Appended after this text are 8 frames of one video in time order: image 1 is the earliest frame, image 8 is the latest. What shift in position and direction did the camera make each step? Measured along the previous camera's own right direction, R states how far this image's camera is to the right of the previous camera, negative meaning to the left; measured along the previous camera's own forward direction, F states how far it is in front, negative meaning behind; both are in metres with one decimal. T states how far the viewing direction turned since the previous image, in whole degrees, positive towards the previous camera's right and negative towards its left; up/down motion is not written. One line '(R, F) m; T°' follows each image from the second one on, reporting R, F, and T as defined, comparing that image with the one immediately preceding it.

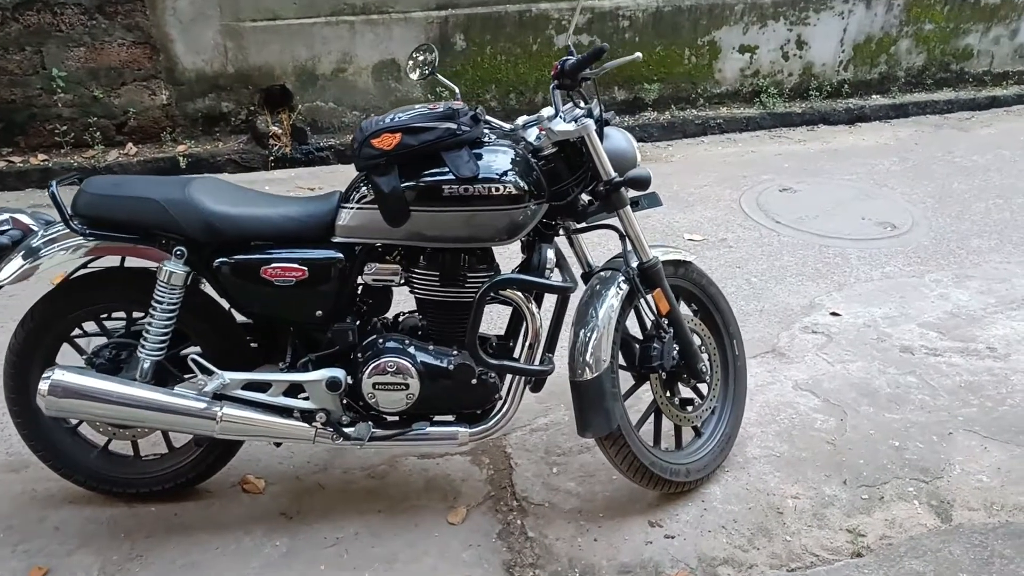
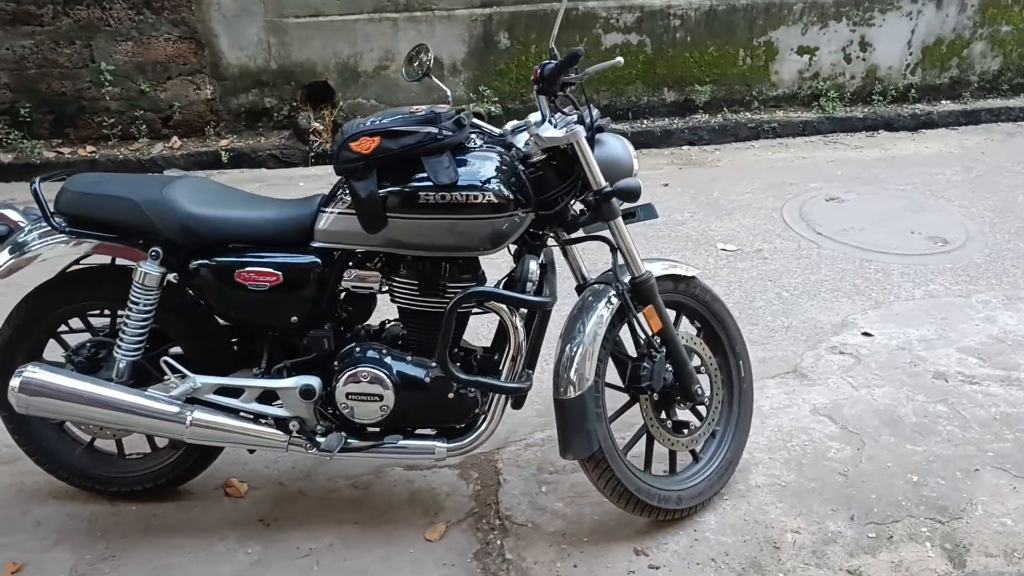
(+0.3, +0.1) m; -5°
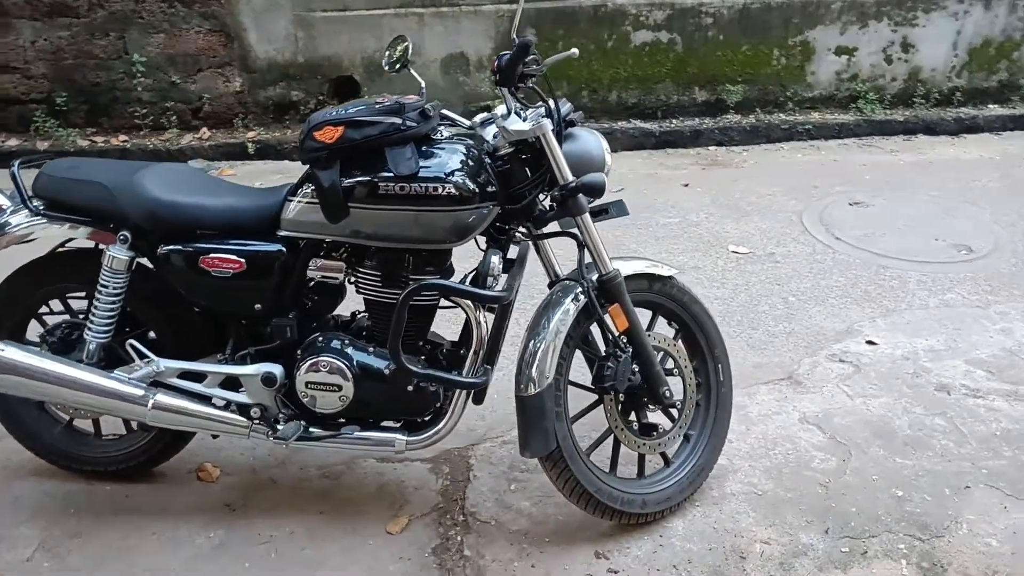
(+0.3, 0.0) m; -4°
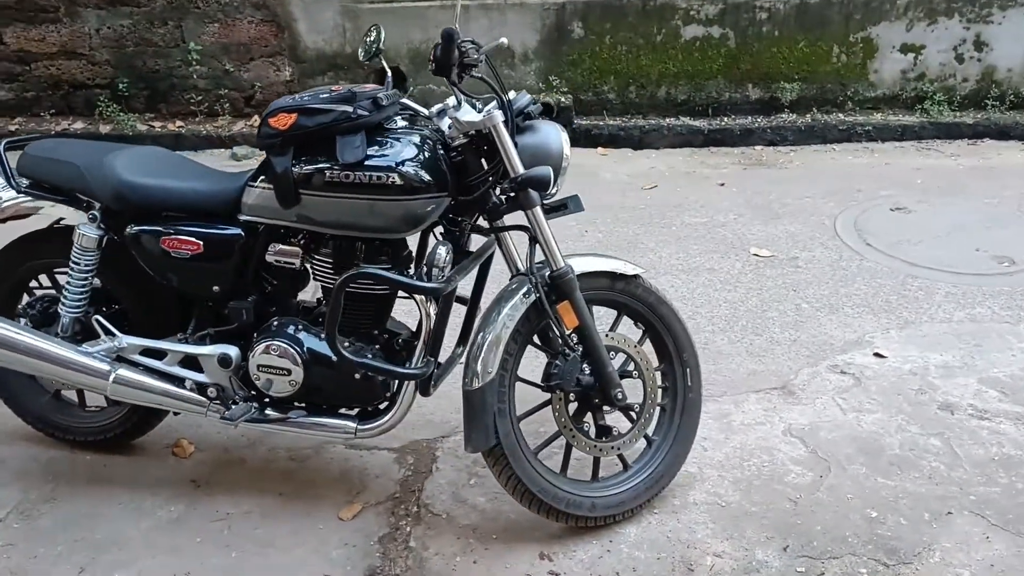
(+0.4, +0.1) m; -6°
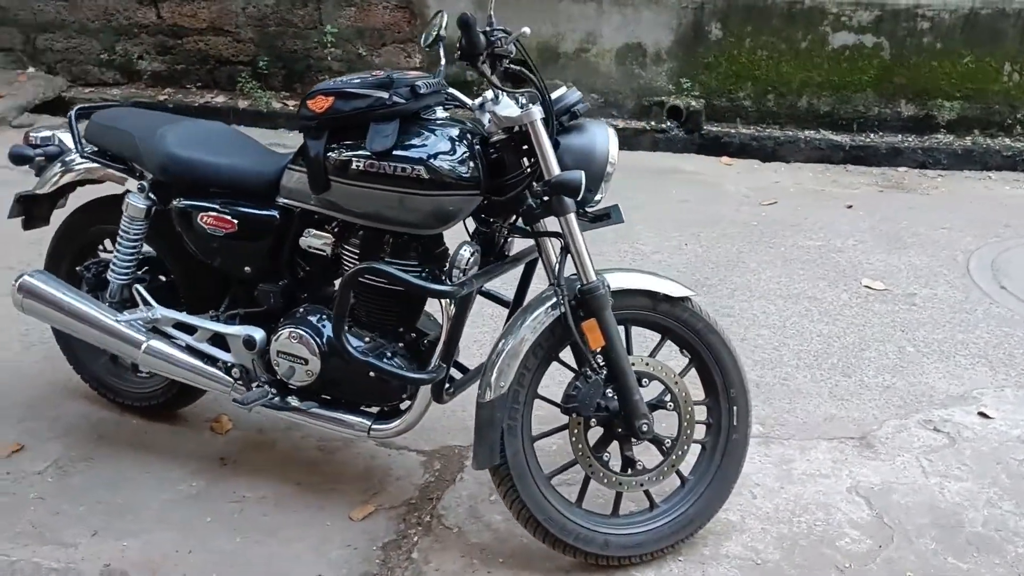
(+0.3, +0.2) m; -10°
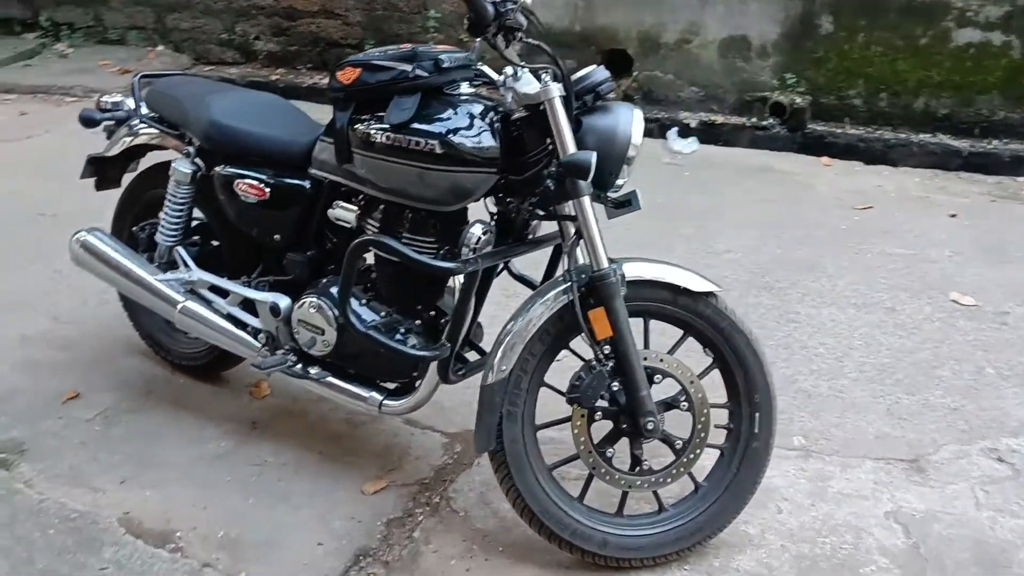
(+0.3, +0.1) m; -8°
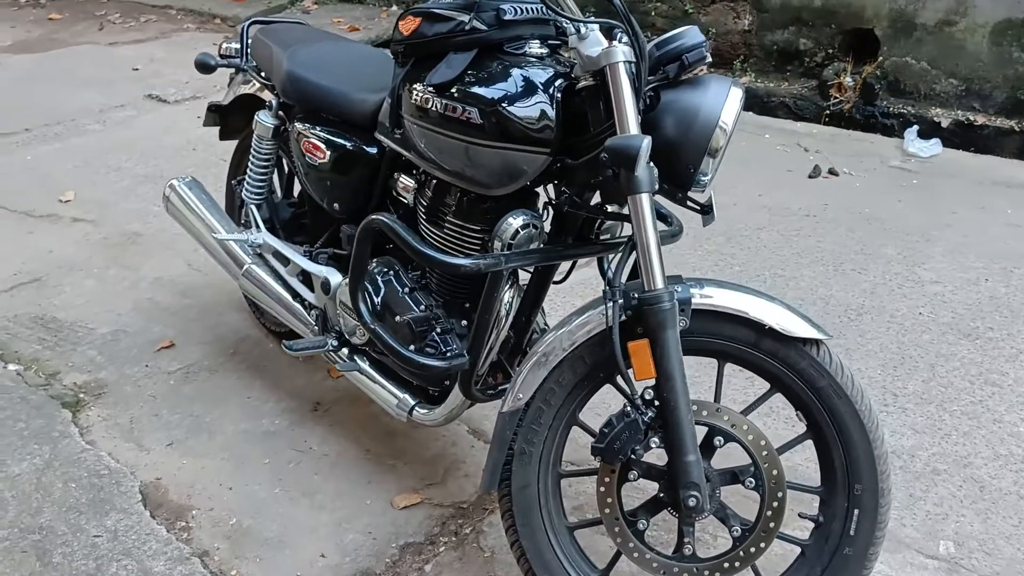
(+0.4, +0.5) m; -17°
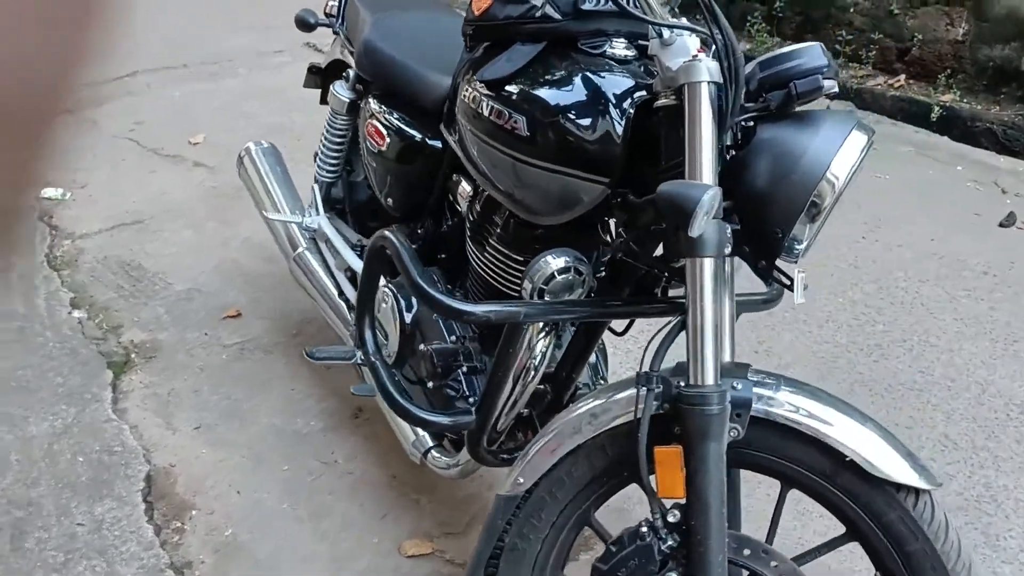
(+0.2, +0.4) m; -11°
